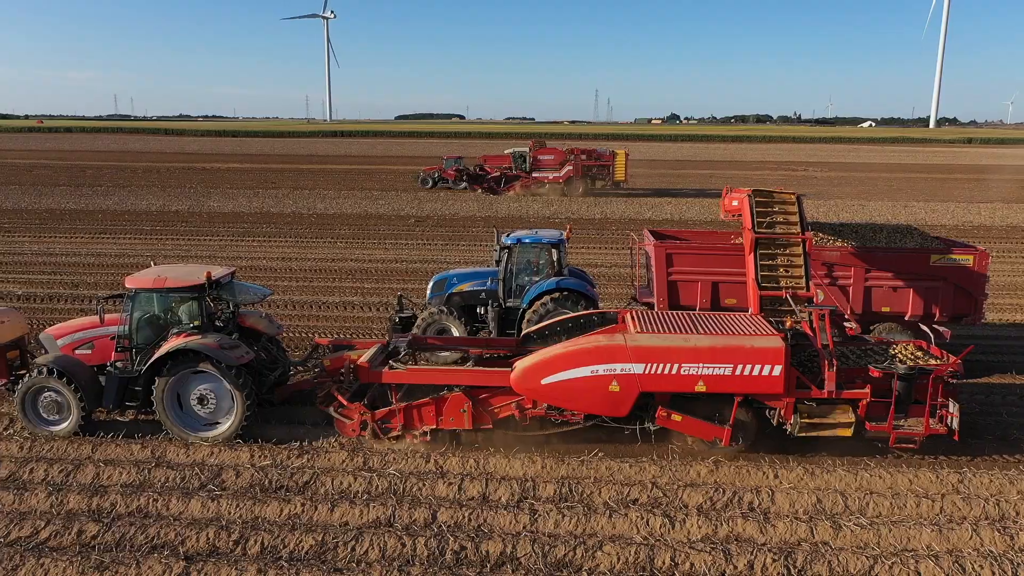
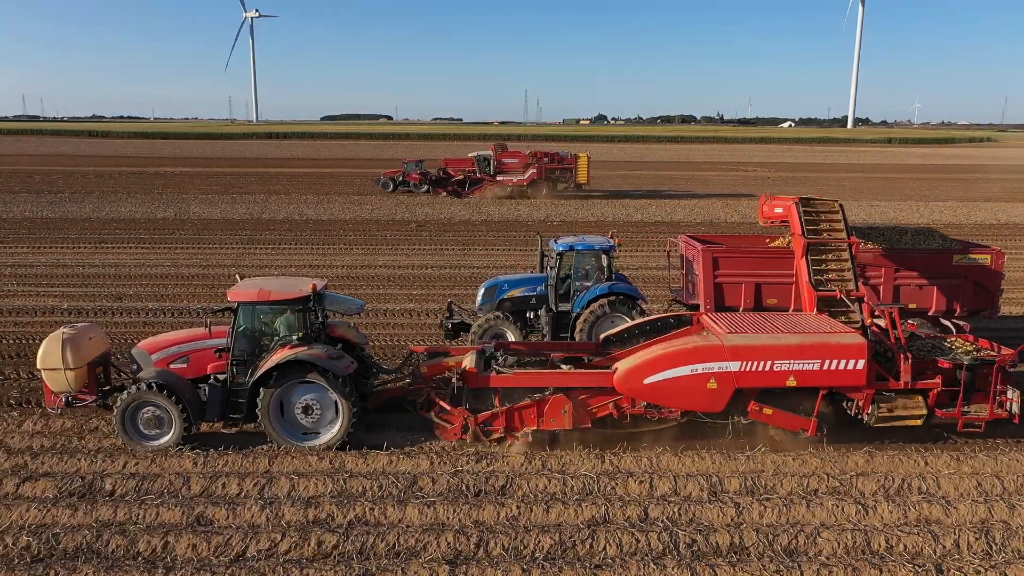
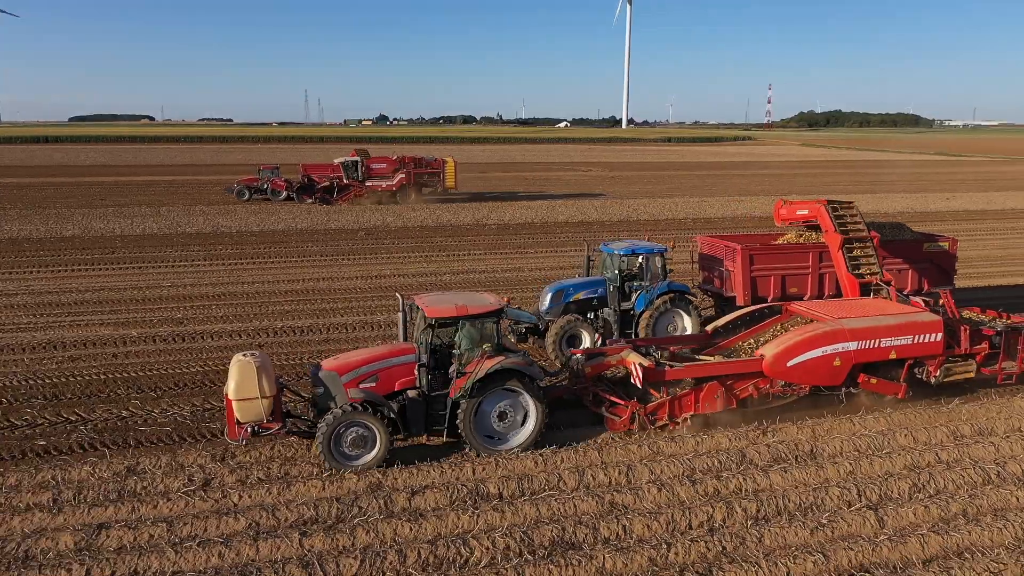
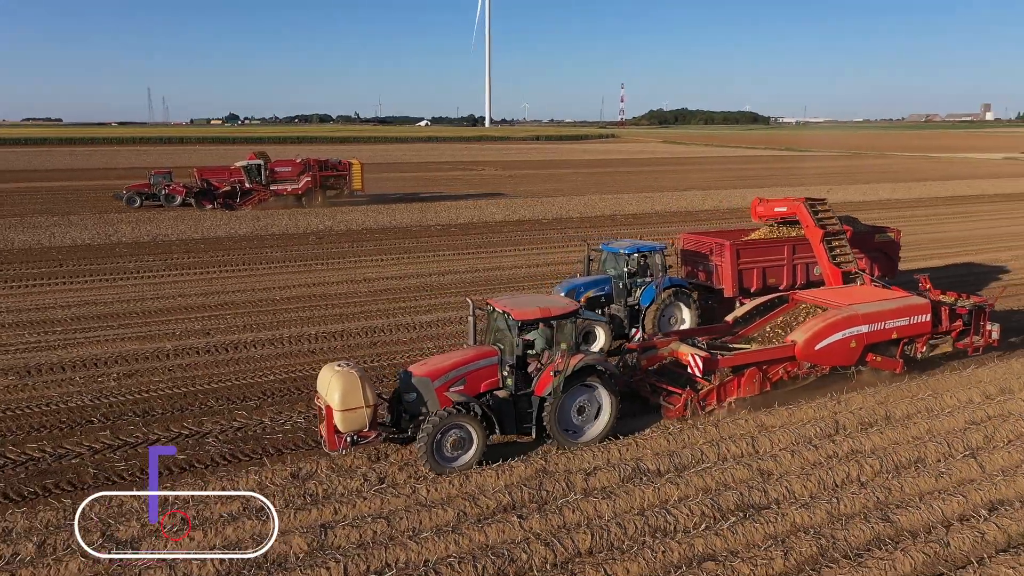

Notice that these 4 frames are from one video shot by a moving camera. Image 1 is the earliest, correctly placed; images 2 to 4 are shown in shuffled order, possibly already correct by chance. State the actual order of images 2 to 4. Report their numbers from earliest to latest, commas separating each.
2, 3, 4
